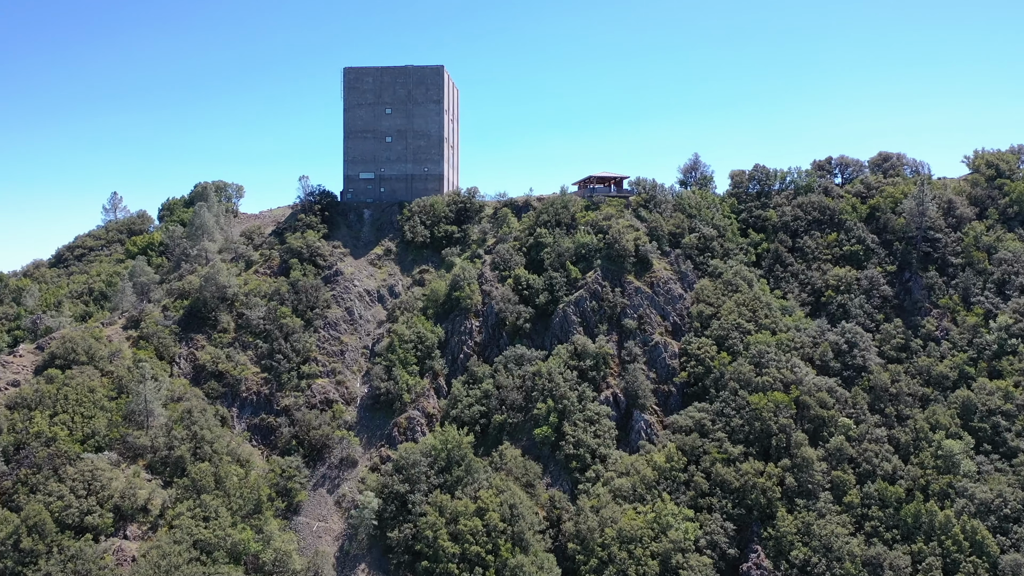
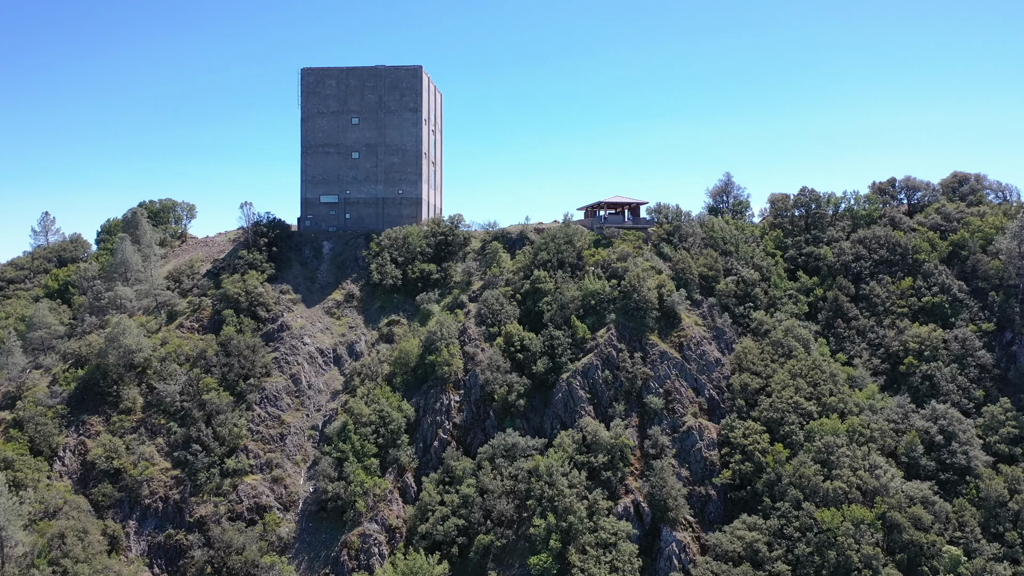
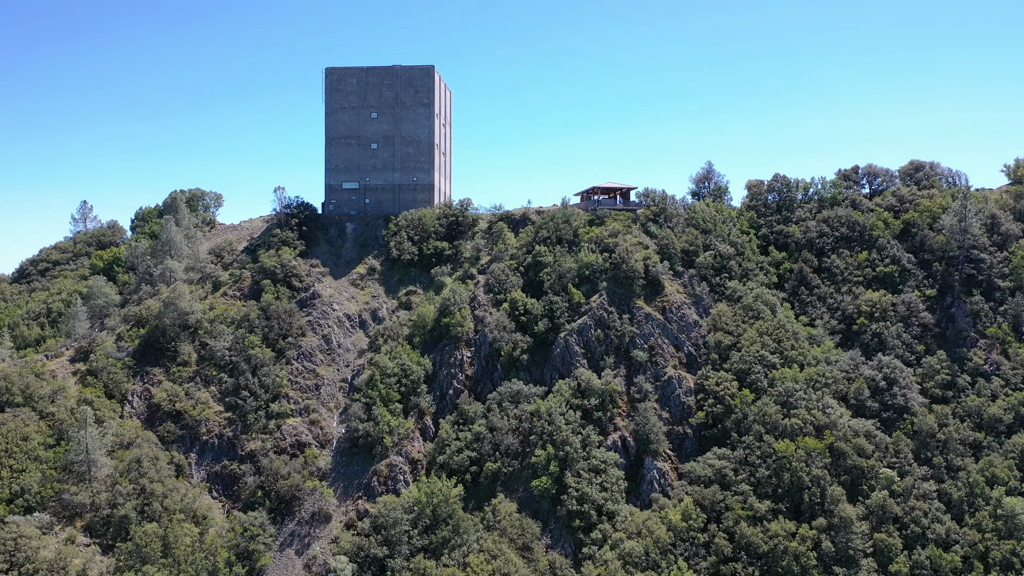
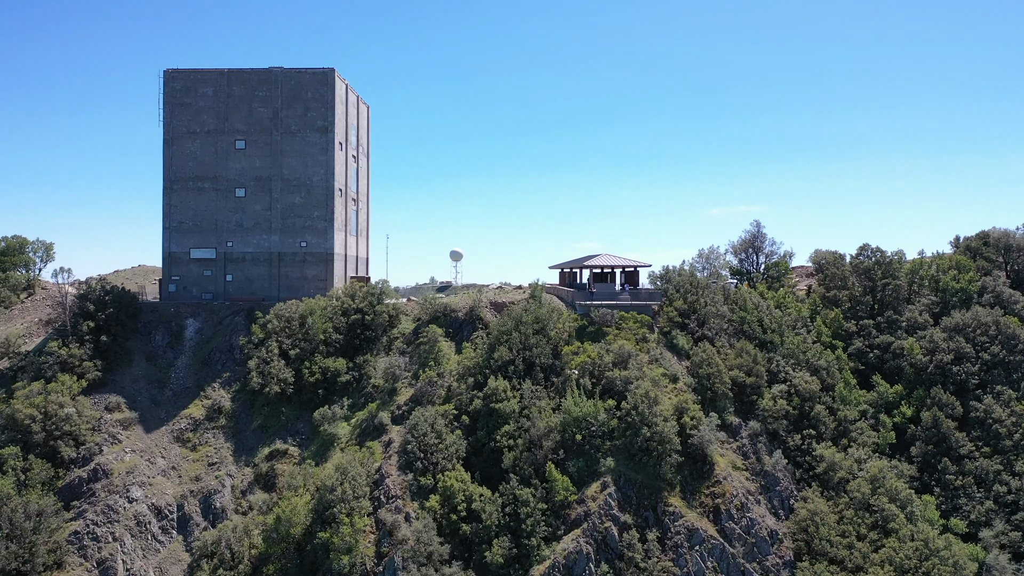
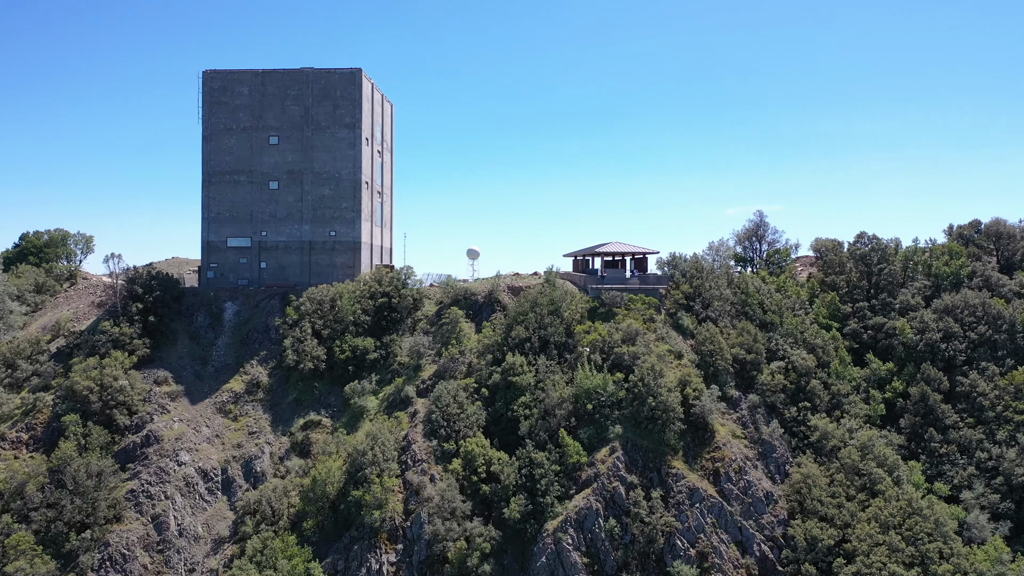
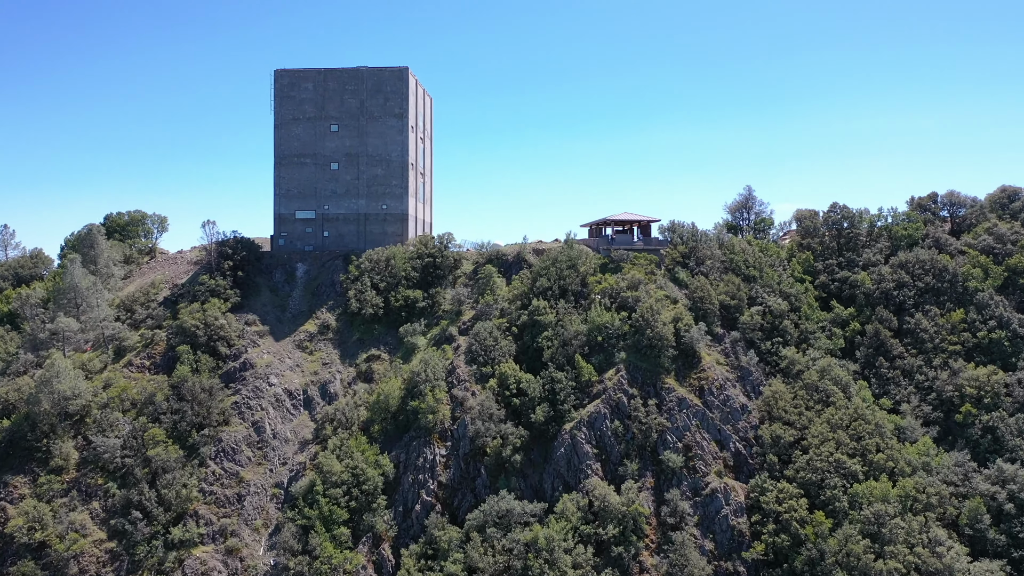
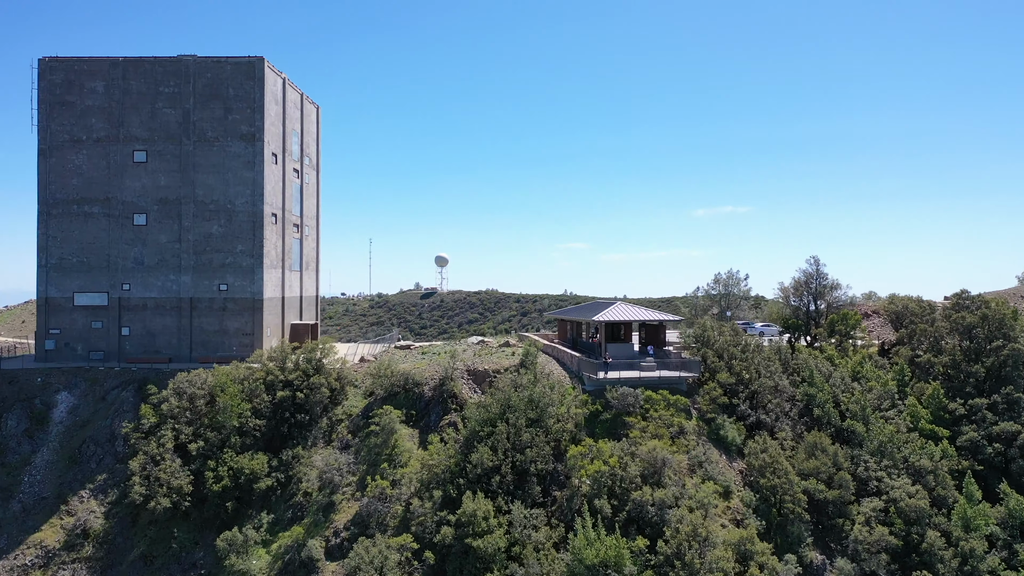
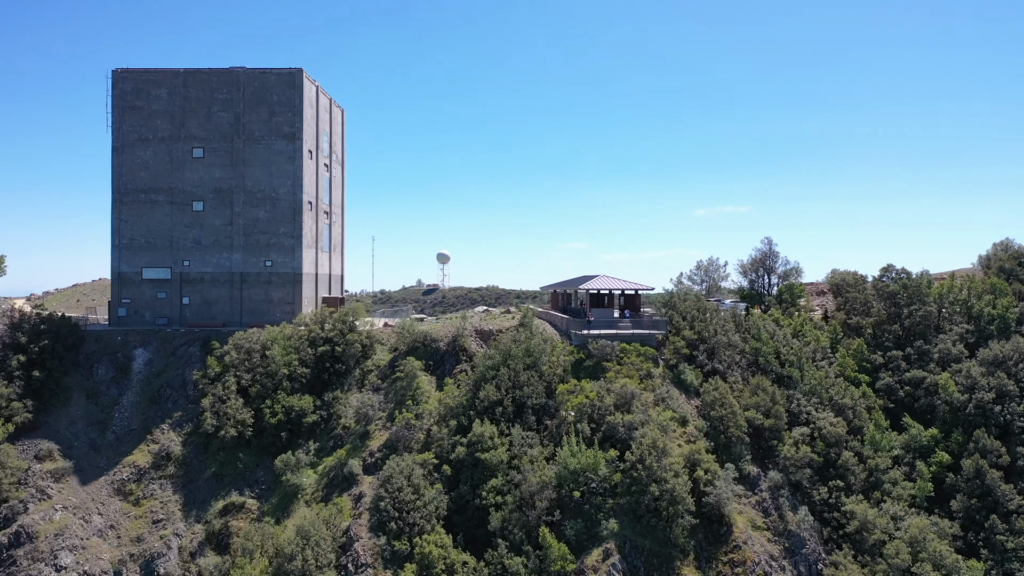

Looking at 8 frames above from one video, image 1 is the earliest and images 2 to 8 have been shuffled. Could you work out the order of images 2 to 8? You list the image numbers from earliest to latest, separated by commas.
3, 2, 6, 5, 4, 8, 7
